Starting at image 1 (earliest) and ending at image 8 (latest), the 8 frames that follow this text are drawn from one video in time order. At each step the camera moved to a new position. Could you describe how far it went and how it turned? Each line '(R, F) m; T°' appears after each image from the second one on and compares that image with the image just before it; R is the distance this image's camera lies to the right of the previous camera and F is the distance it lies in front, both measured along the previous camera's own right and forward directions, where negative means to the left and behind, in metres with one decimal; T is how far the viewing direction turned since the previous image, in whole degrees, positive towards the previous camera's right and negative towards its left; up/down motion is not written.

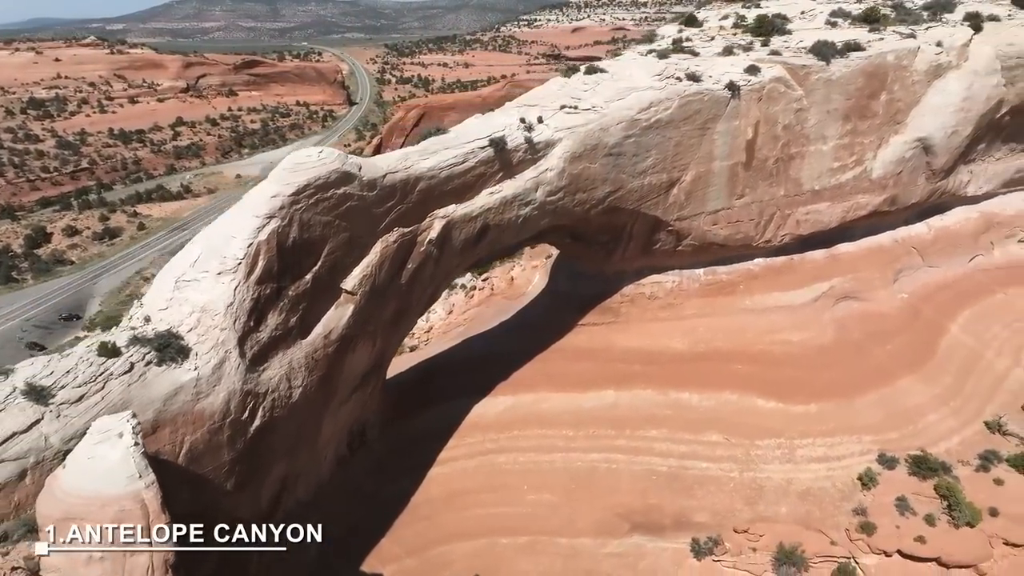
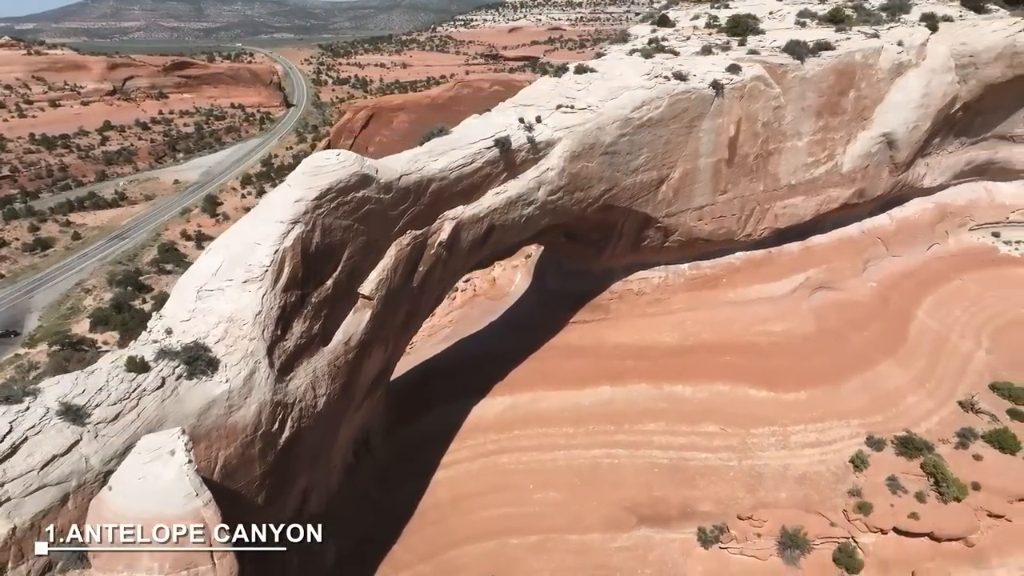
(-1.1, 0.0) m; +5°
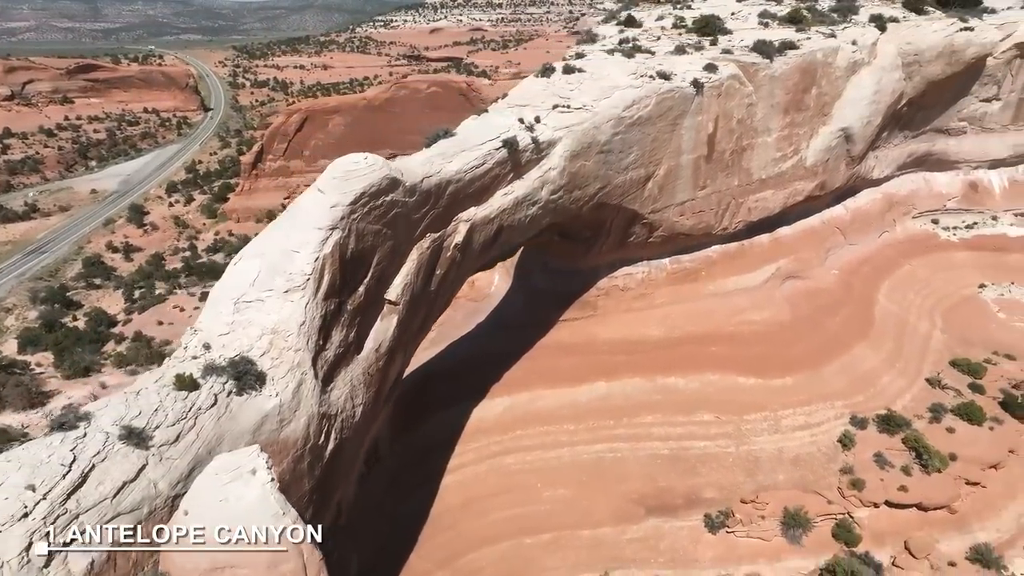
(-1.4, +0.1) m; +6°
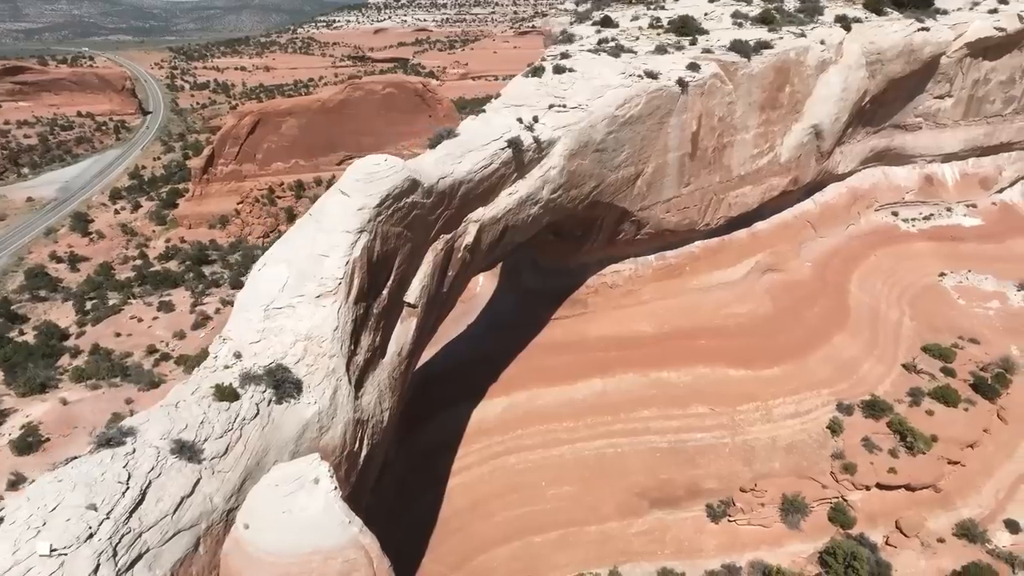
(-1.0, 0.0) m; +4°
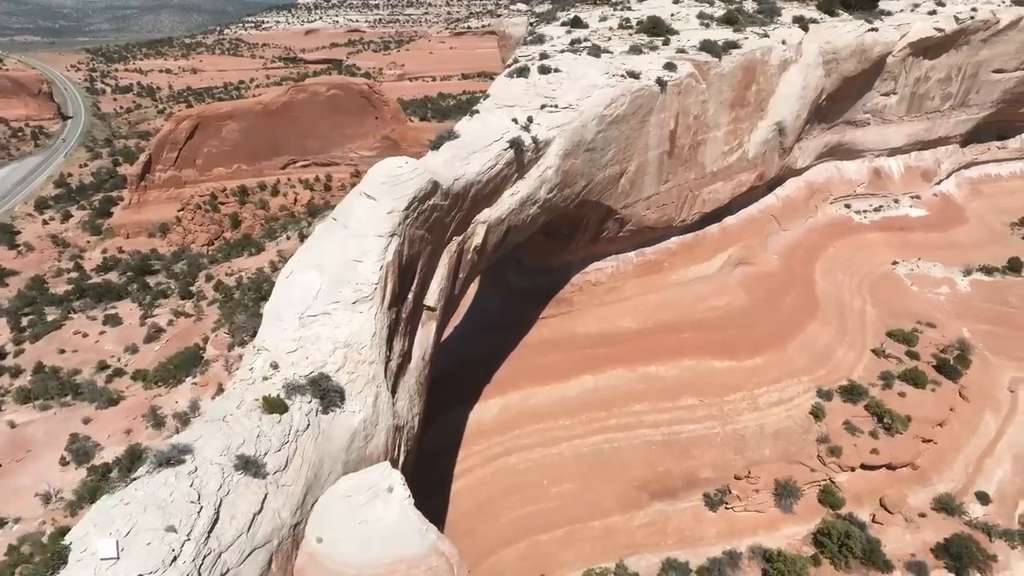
(-1.1, 0.0) m; +5°
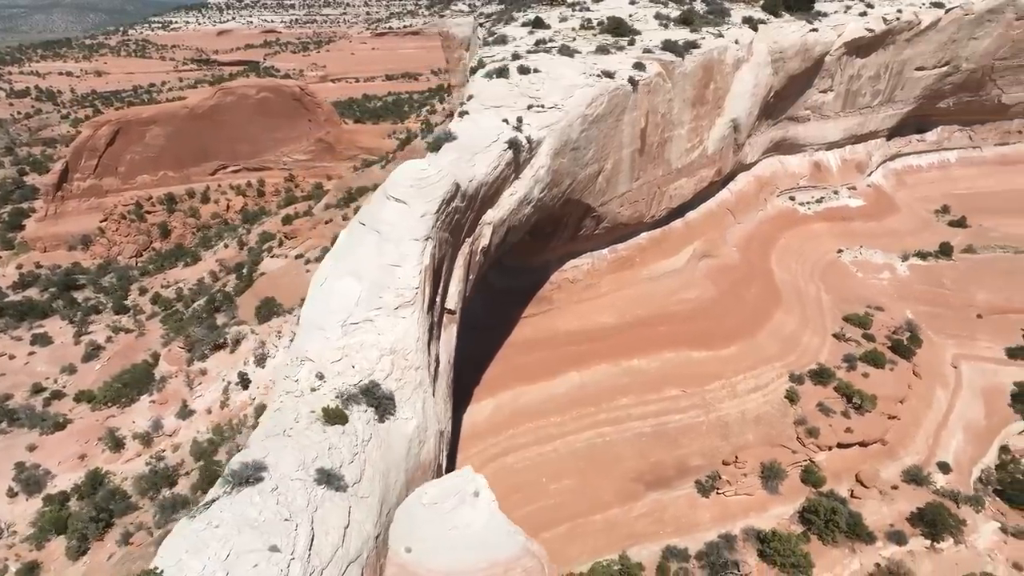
(-1.2, 0.0) m; +6°
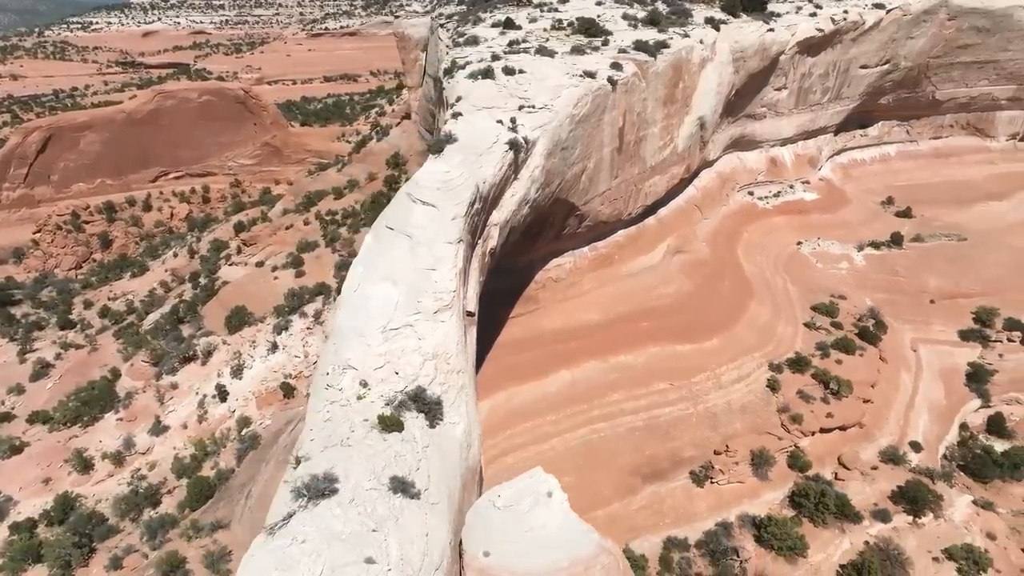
(-1.0, 0.0) m; +5°
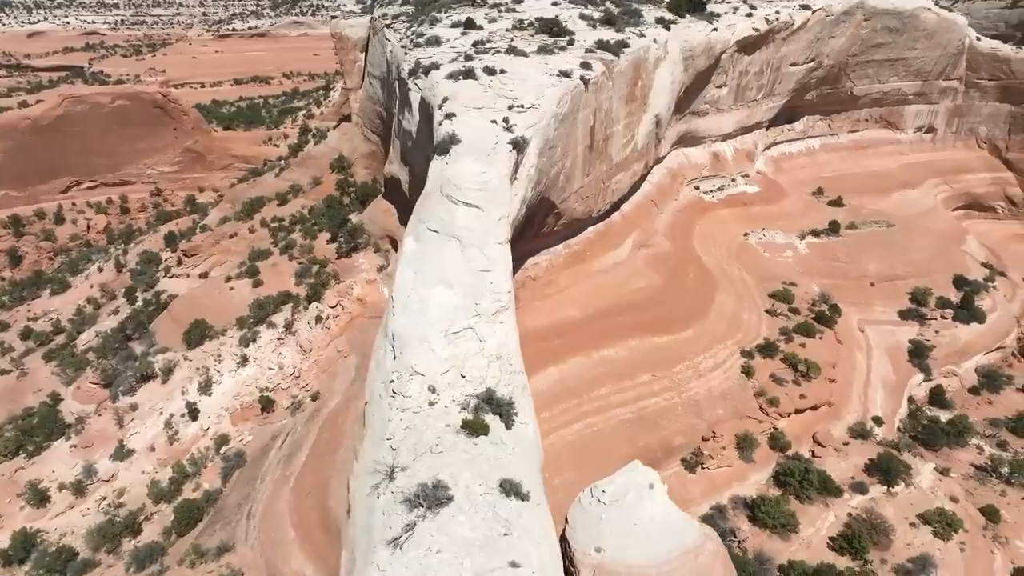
(-1.4, +0.1) m; +6°
